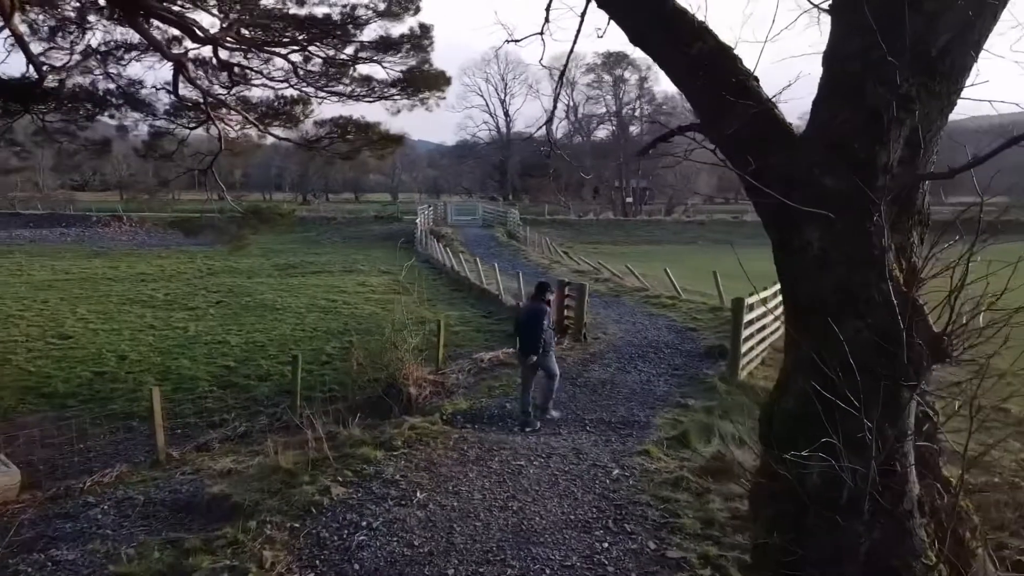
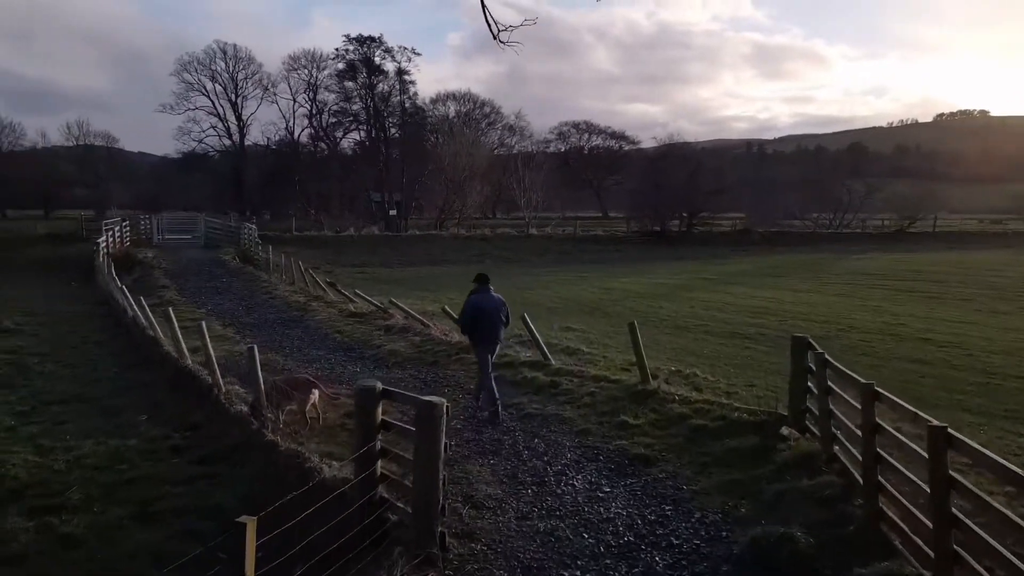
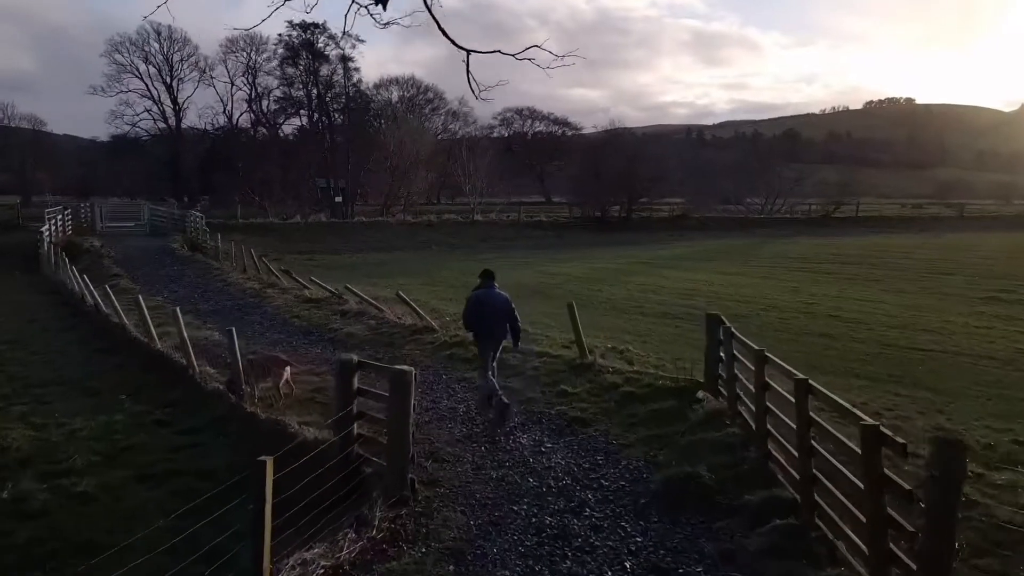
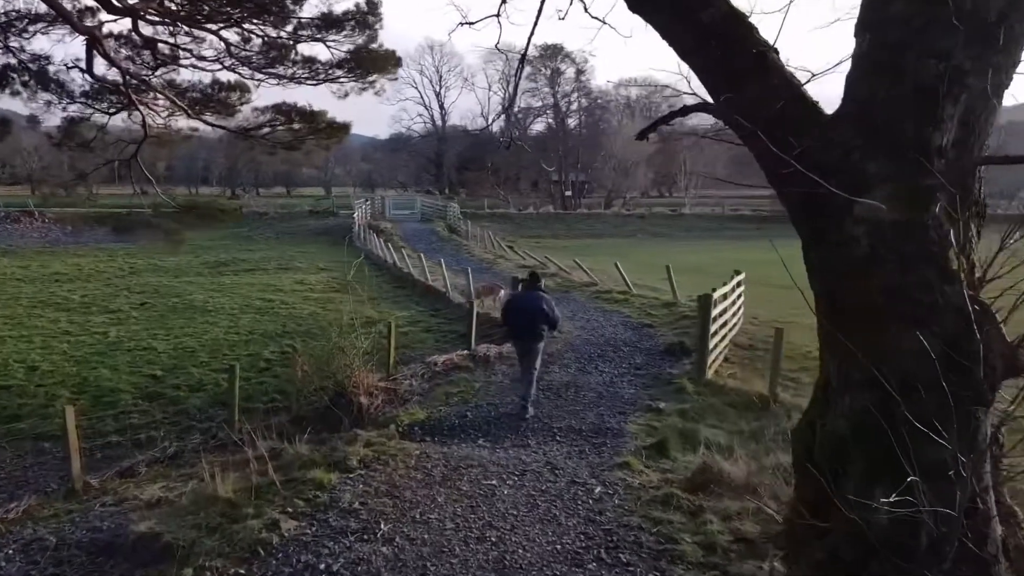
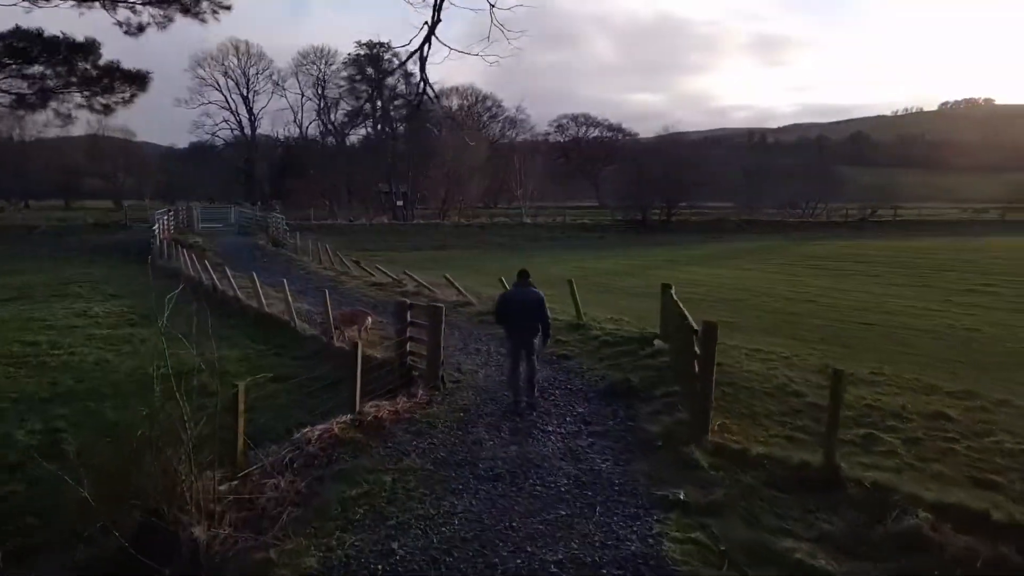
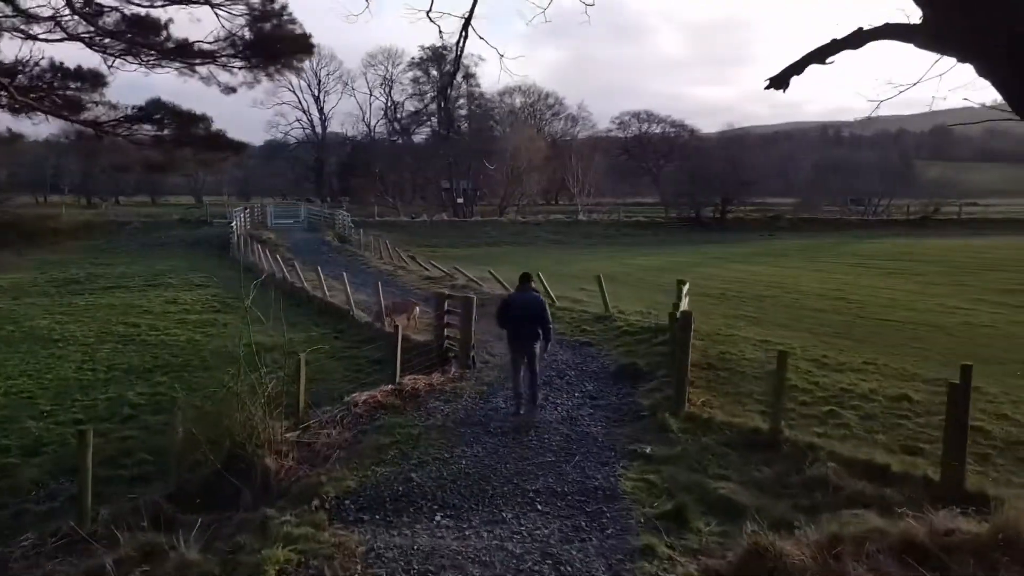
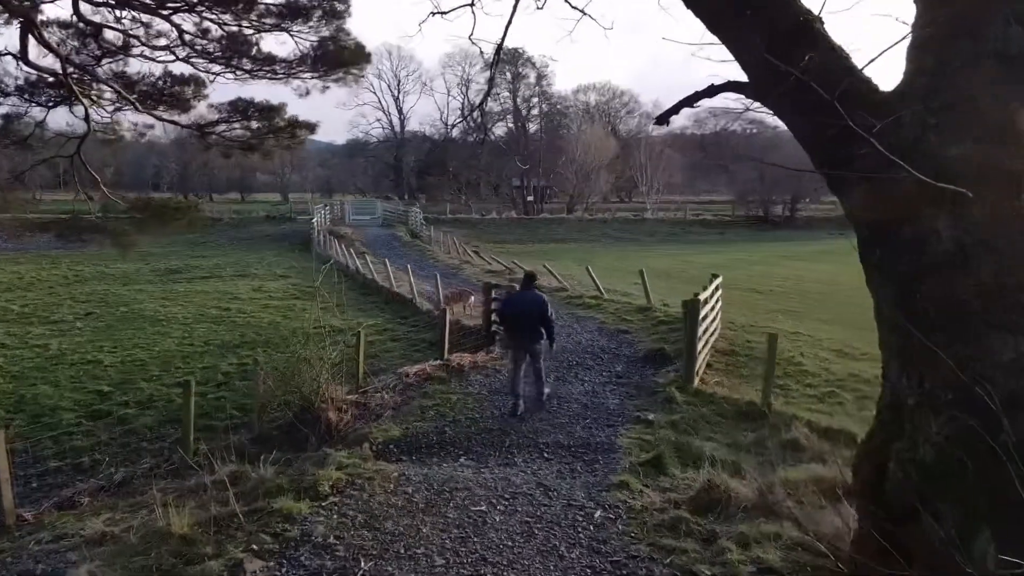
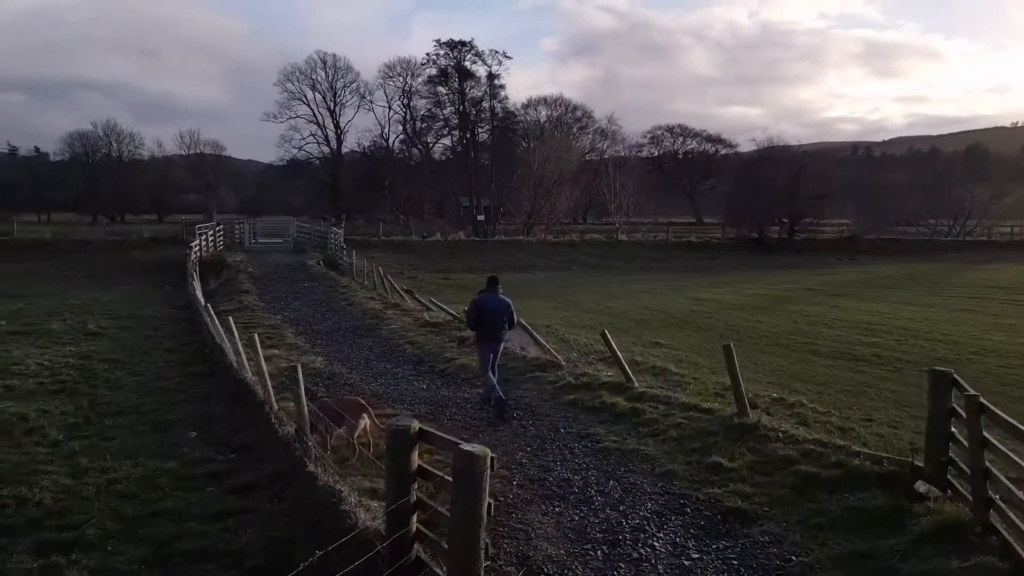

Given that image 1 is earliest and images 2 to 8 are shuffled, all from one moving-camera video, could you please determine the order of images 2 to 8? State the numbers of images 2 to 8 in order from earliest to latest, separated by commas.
4, 7, 6, 5, 3, 2, 8
